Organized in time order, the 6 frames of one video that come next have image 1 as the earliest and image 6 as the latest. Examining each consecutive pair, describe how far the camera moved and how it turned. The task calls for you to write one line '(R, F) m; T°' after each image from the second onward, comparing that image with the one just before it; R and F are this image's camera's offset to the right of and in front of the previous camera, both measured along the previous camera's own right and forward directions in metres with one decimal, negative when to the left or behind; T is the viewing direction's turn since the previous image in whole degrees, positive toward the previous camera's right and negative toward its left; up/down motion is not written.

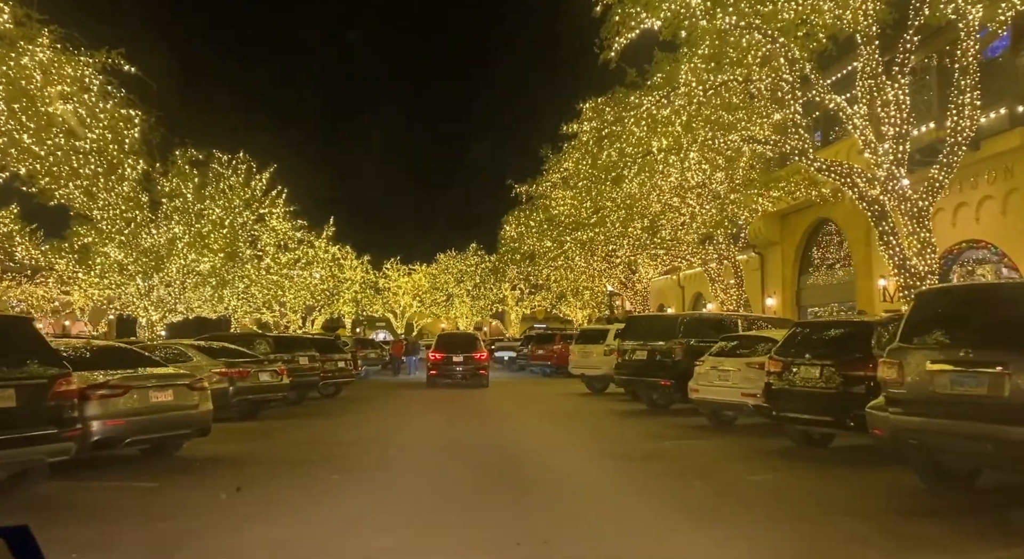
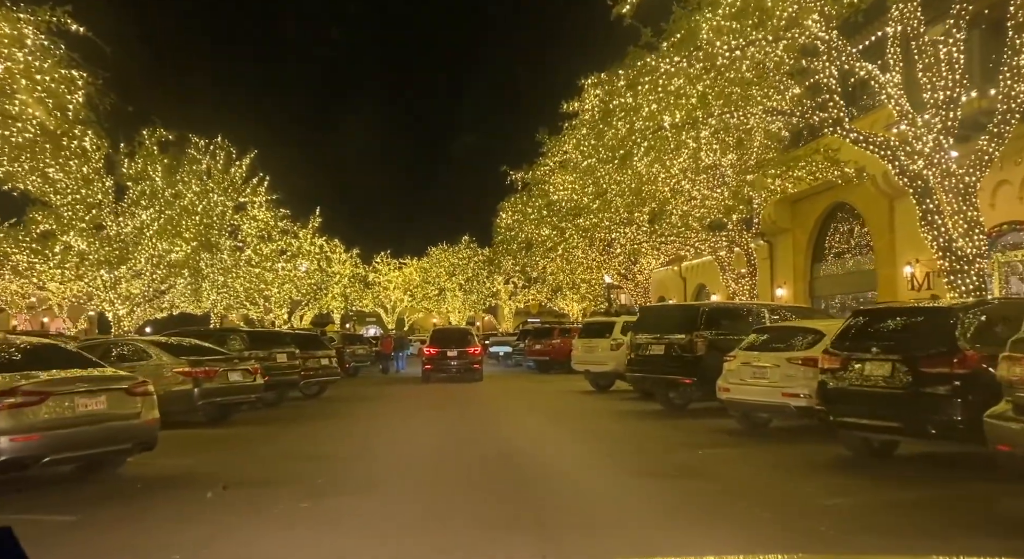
(-0.2, +1.6) m; +1°
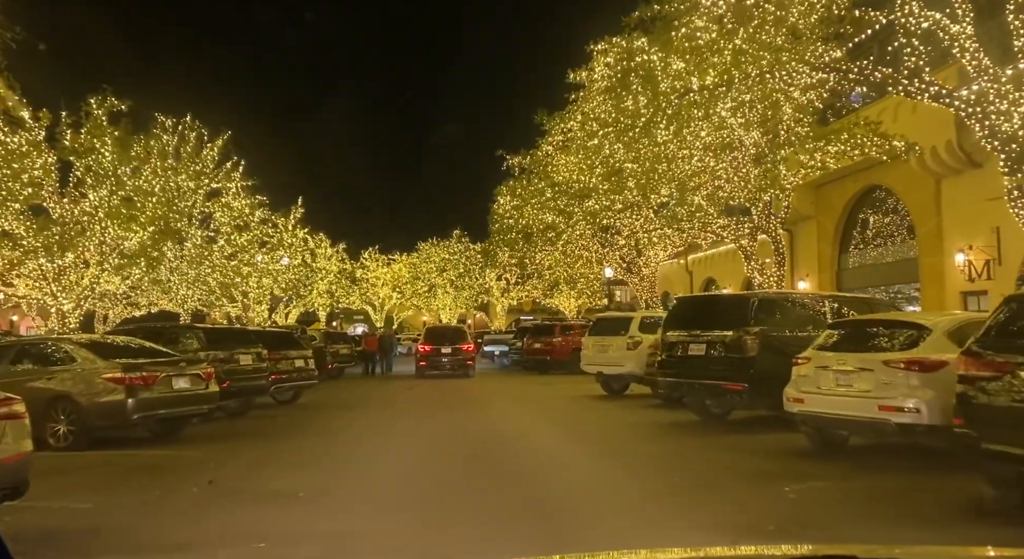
(-0.3, +2.4) m; +1°
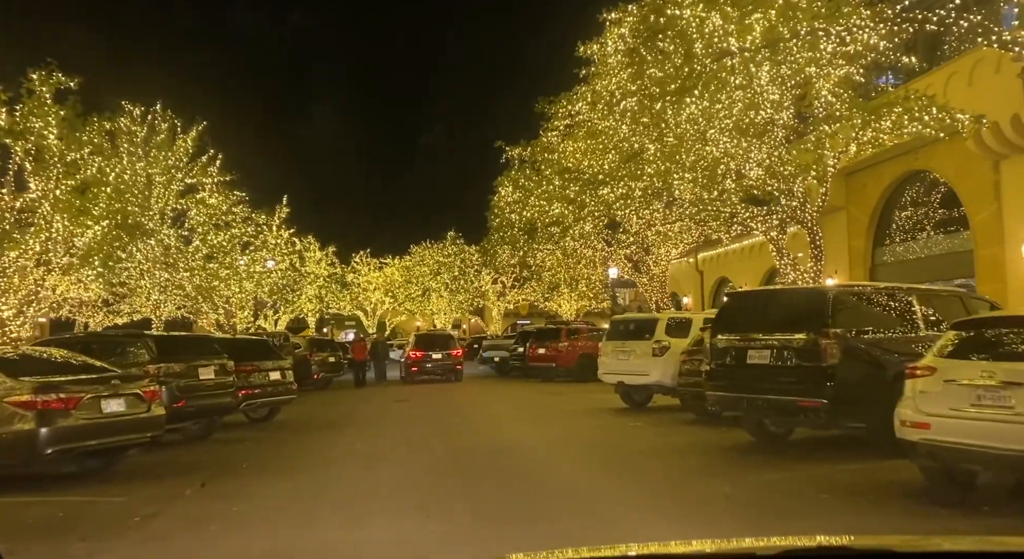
(-0.3, +2.2) m; +1°
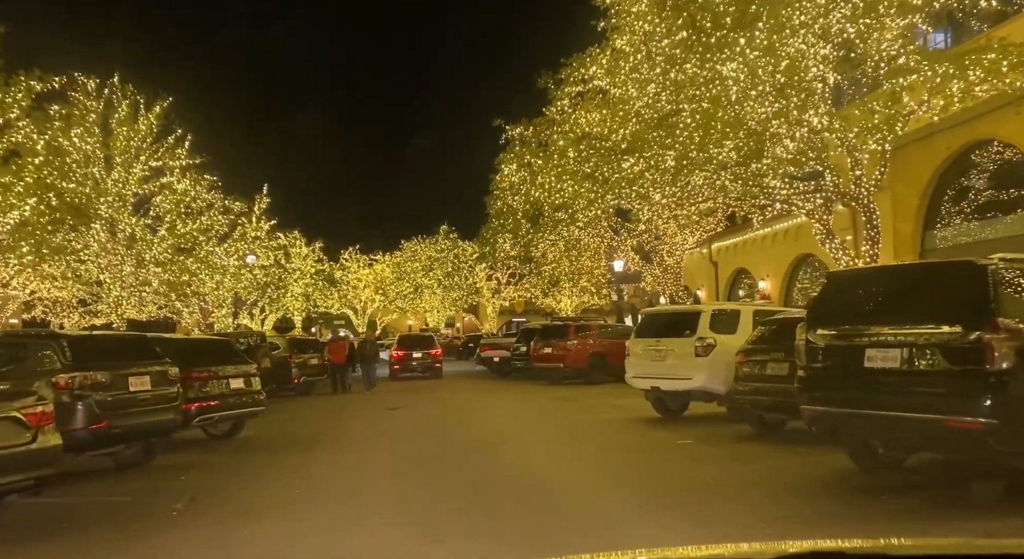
(-0.3, +2.5) m; +1°
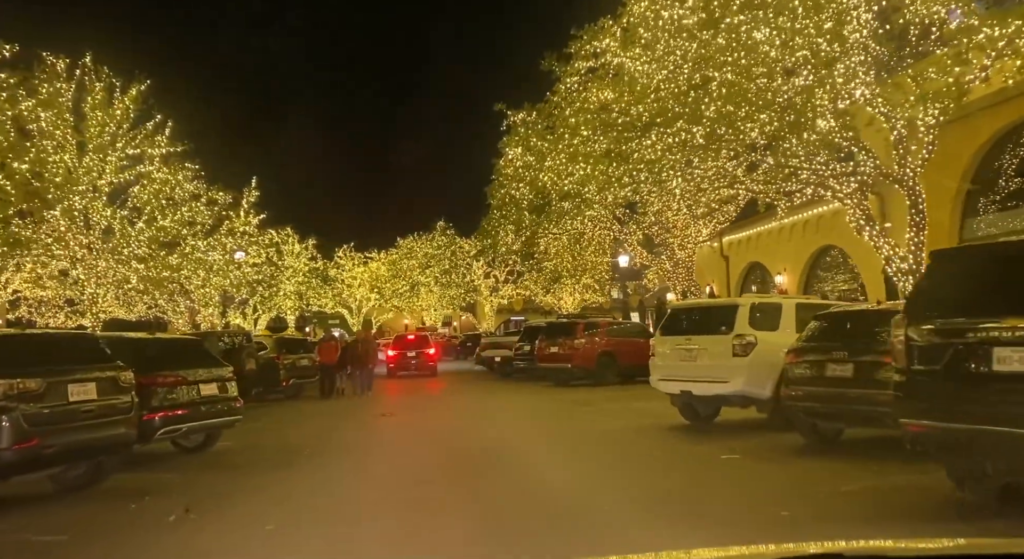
(-0.2, +1.5) m; 0°
